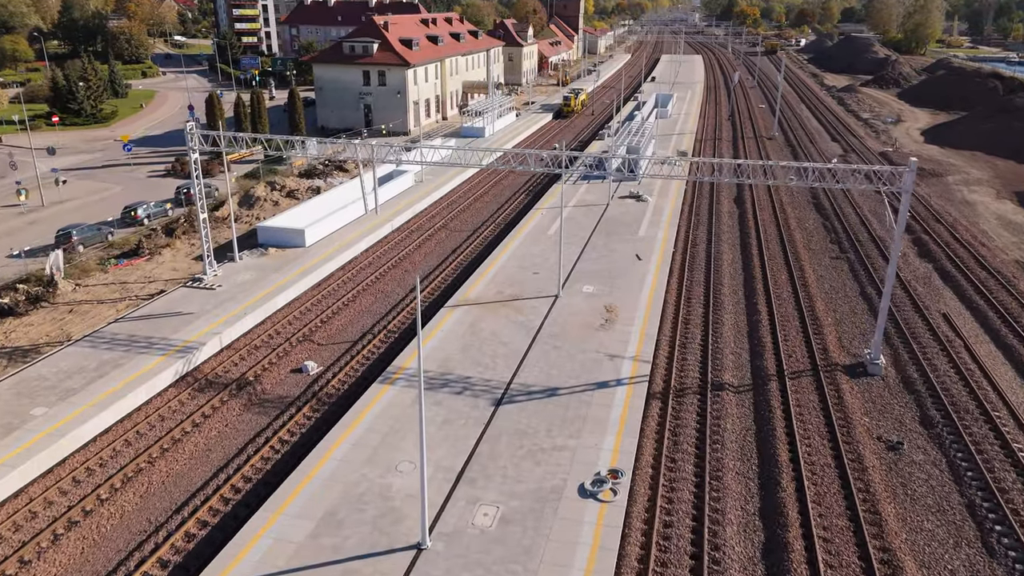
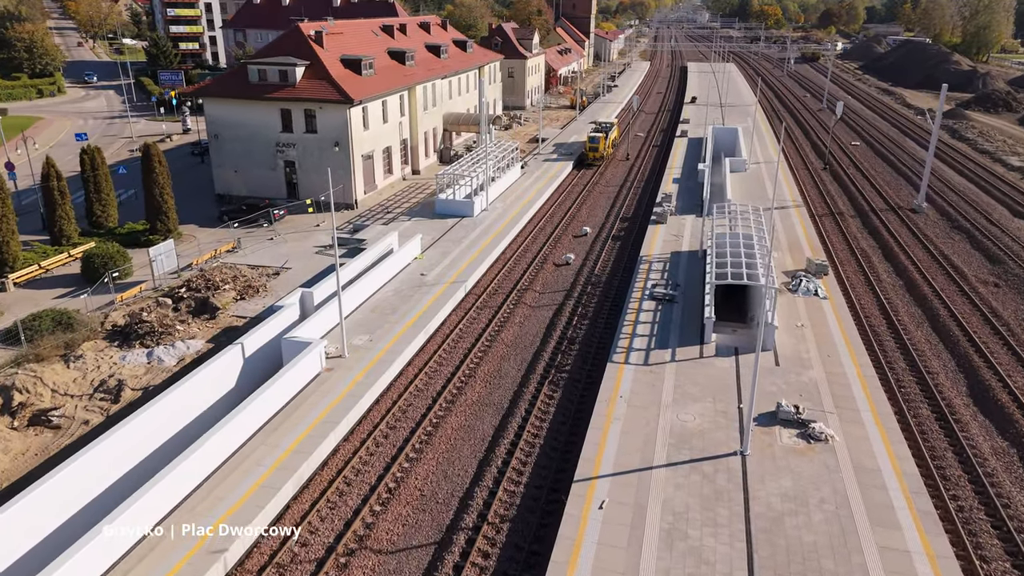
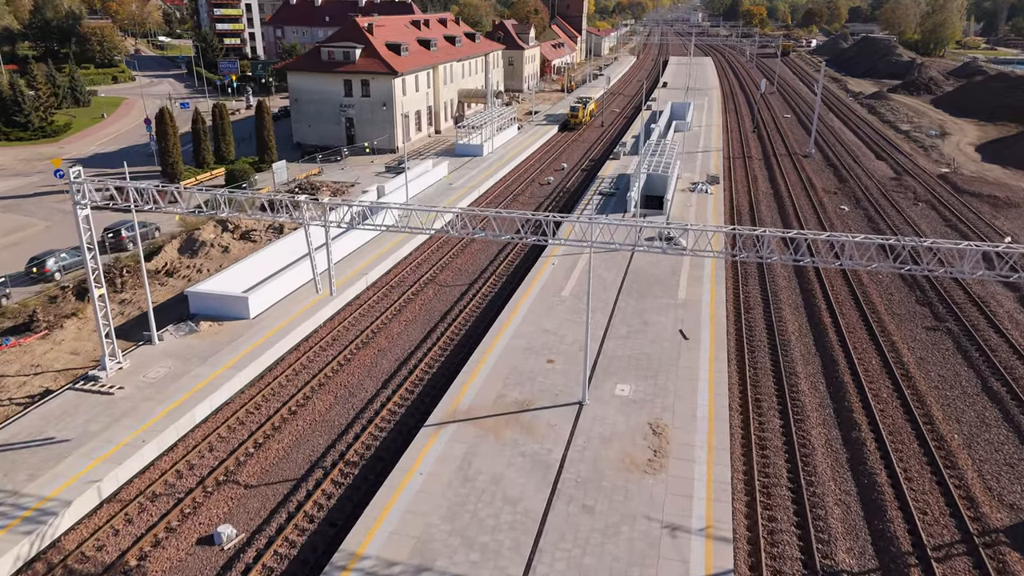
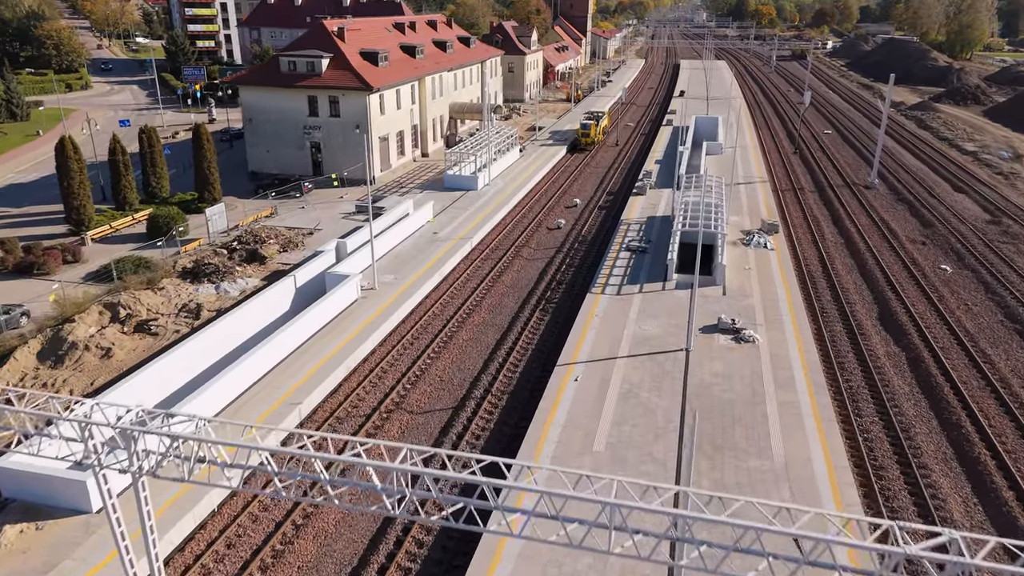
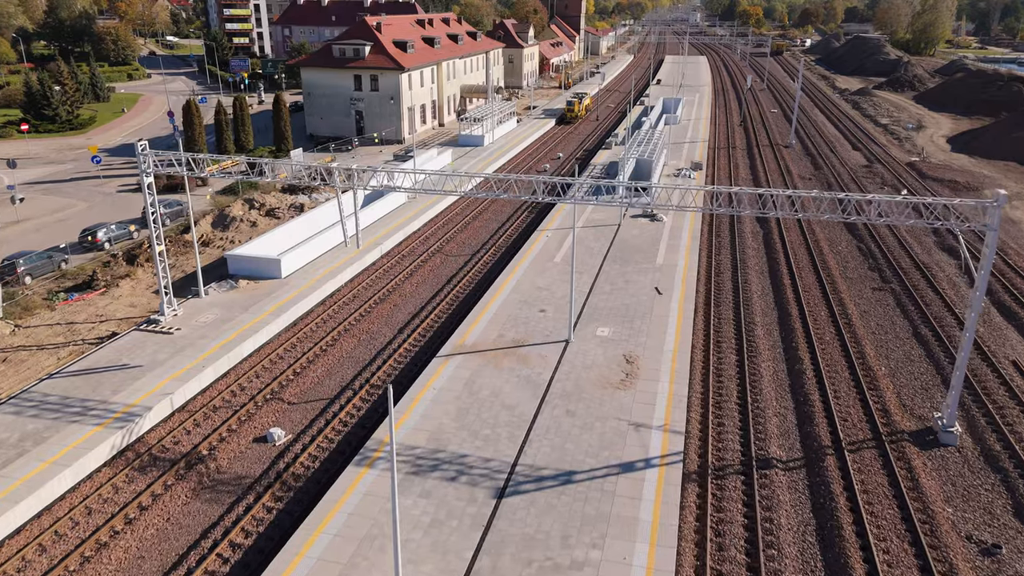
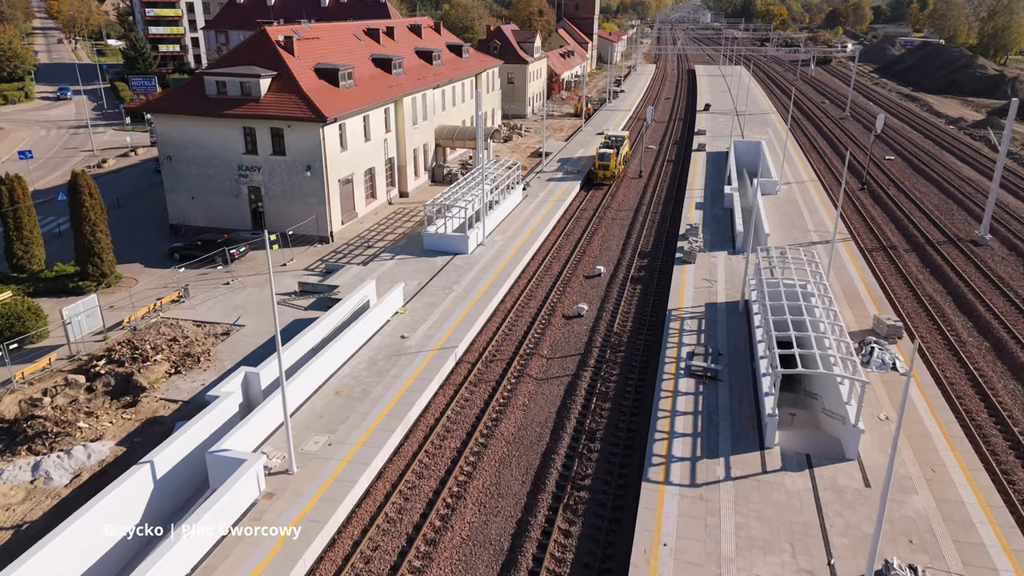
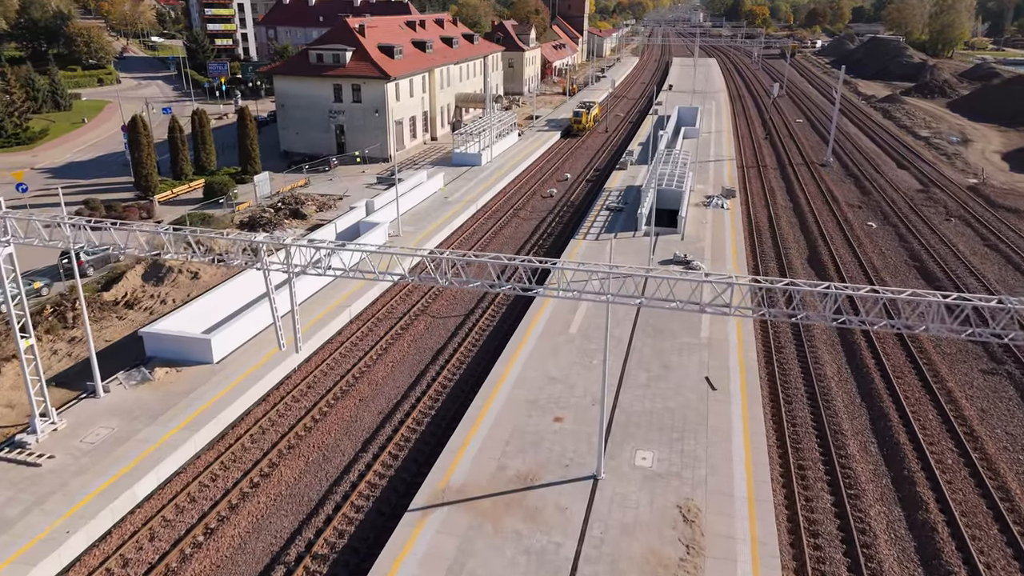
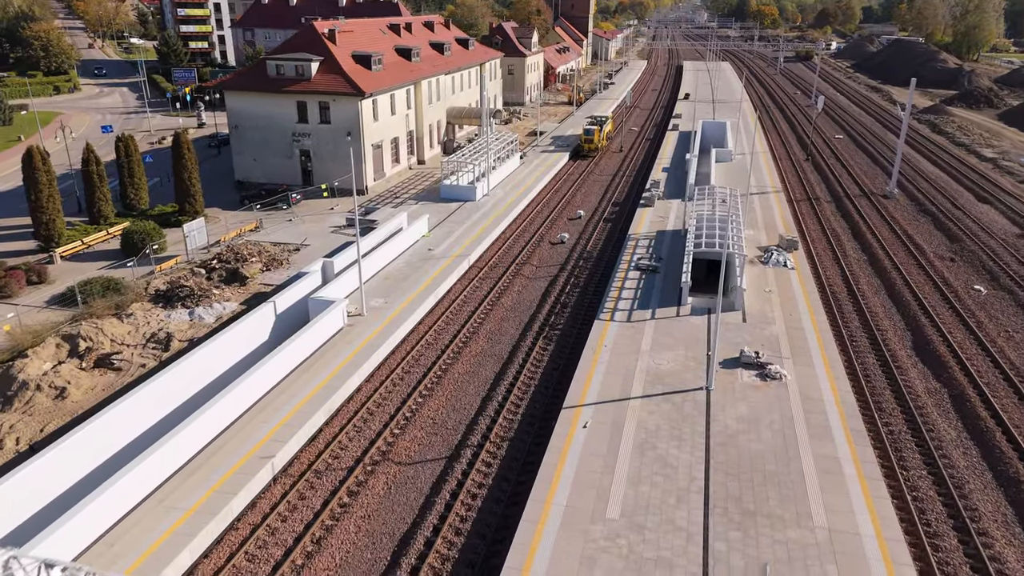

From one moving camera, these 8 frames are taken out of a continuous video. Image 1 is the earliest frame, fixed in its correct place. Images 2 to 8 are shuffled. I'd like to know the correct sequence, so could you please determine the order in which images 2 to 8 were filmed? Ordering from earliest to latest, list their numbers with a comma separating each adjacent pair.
5, 3, 7, 4, 8, 2, 6
